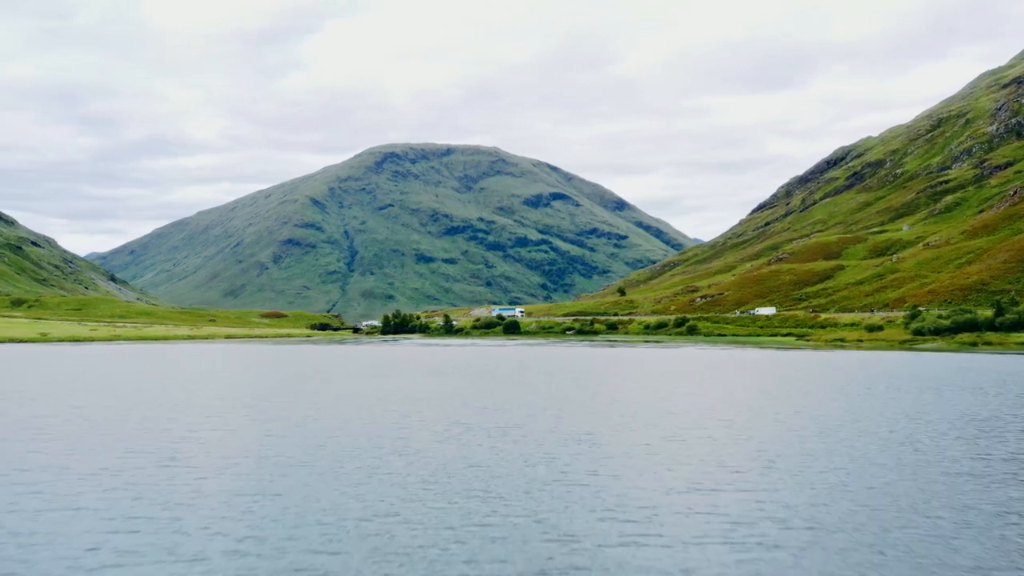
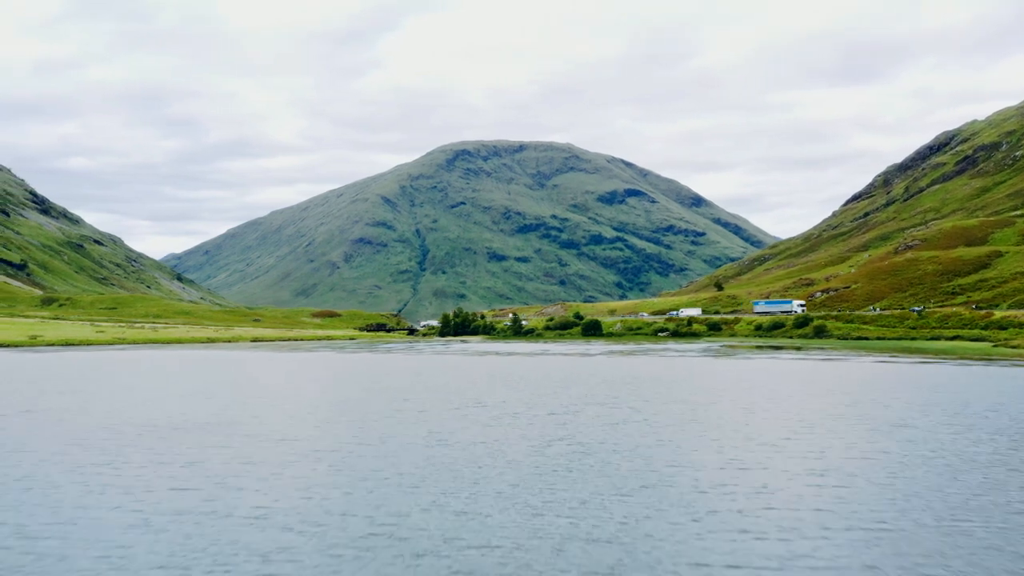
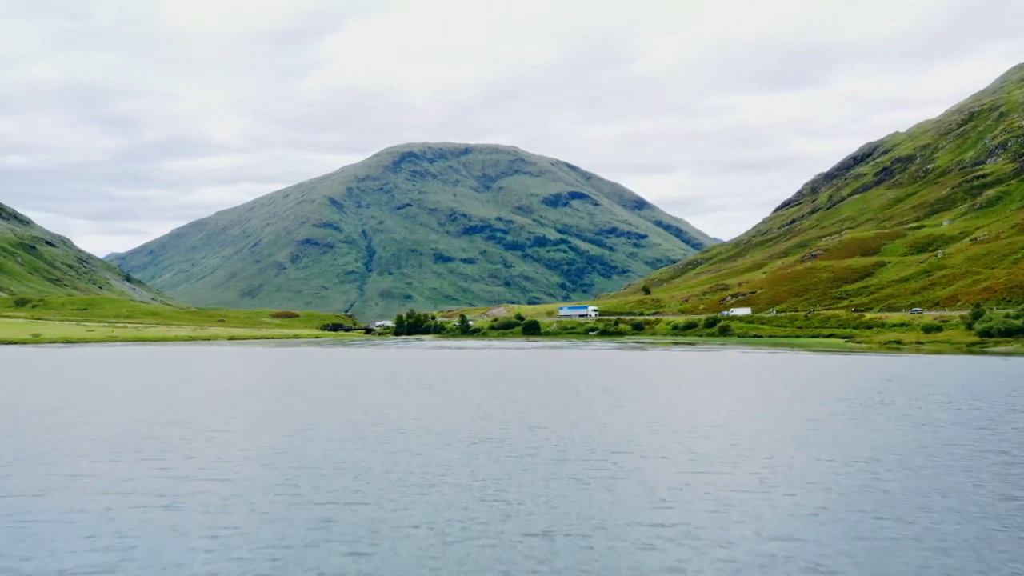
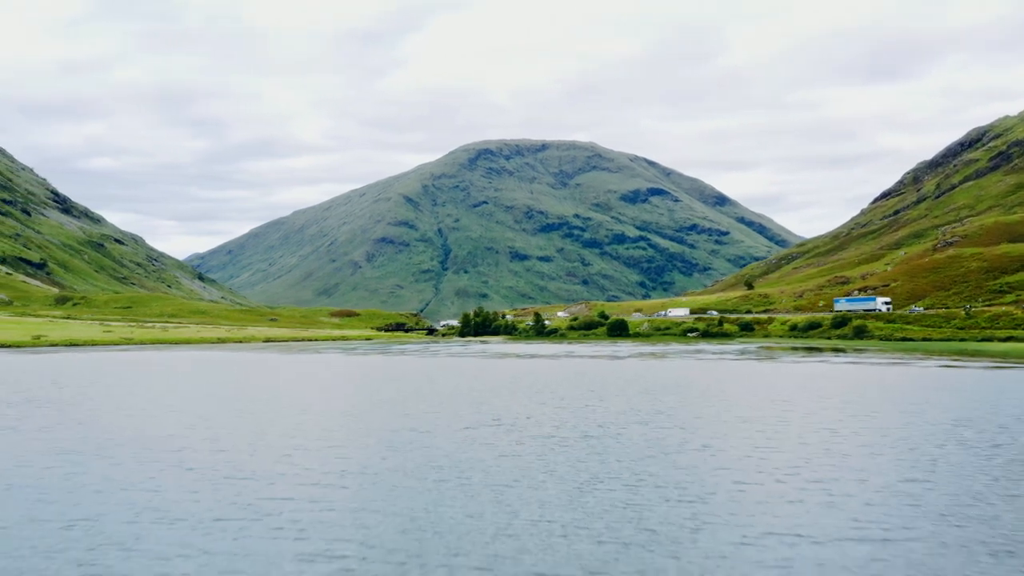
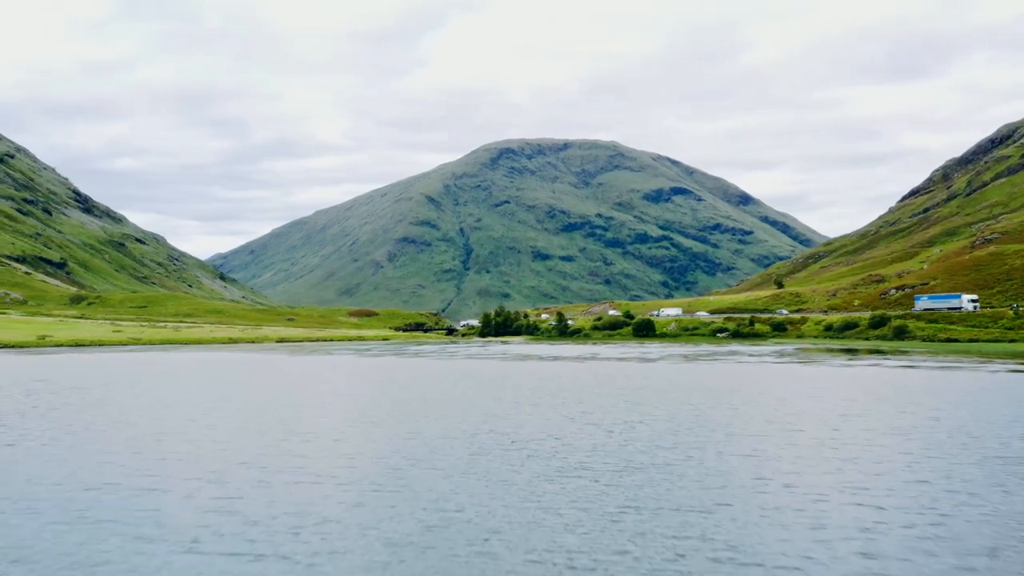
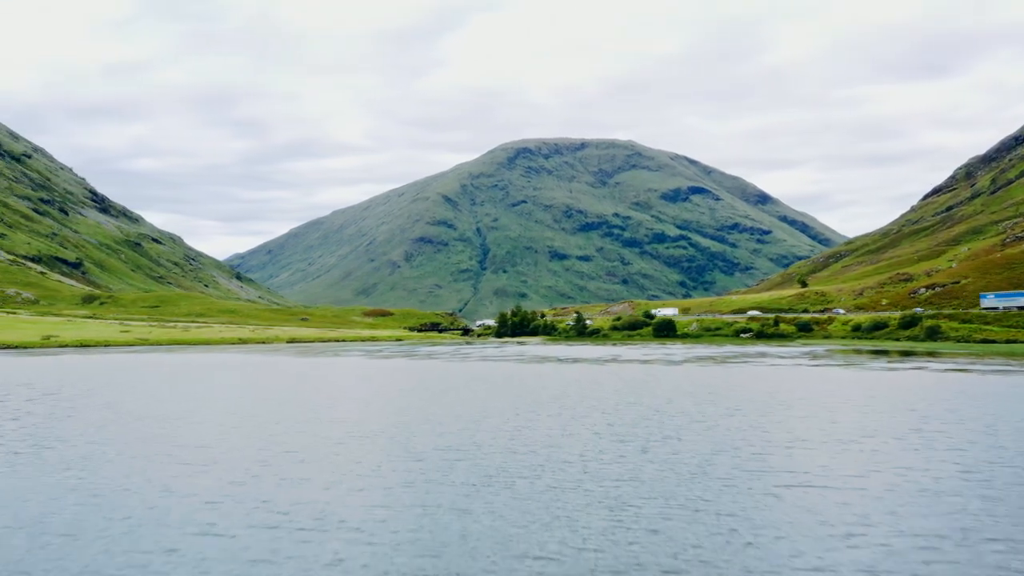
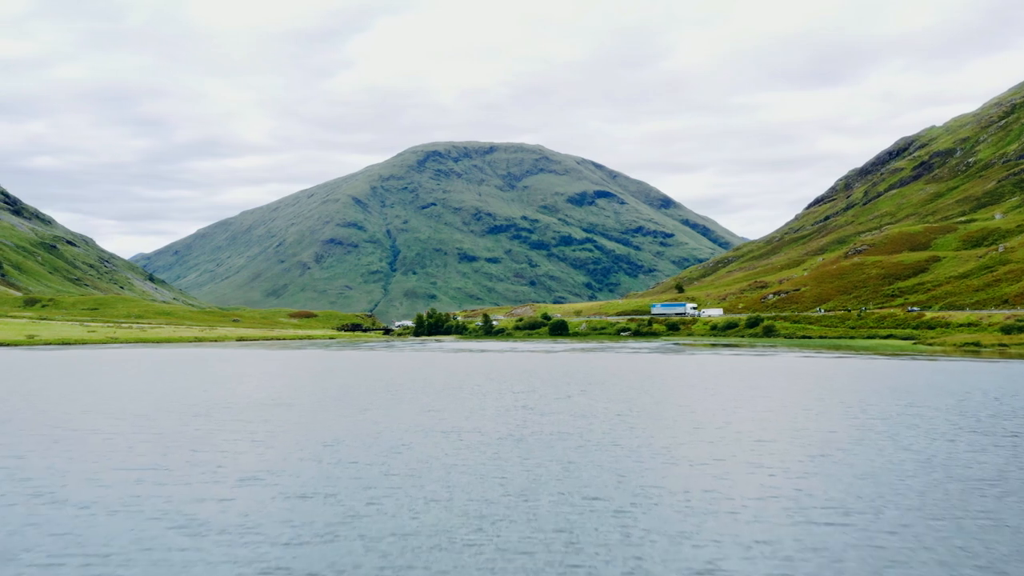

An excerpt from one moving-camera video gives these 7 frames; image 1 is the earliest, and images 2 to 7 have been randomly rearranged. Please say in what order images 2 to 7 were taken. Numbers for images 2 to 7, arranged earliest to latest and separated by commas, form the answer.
3, 7, 2, 4, 5, 6
